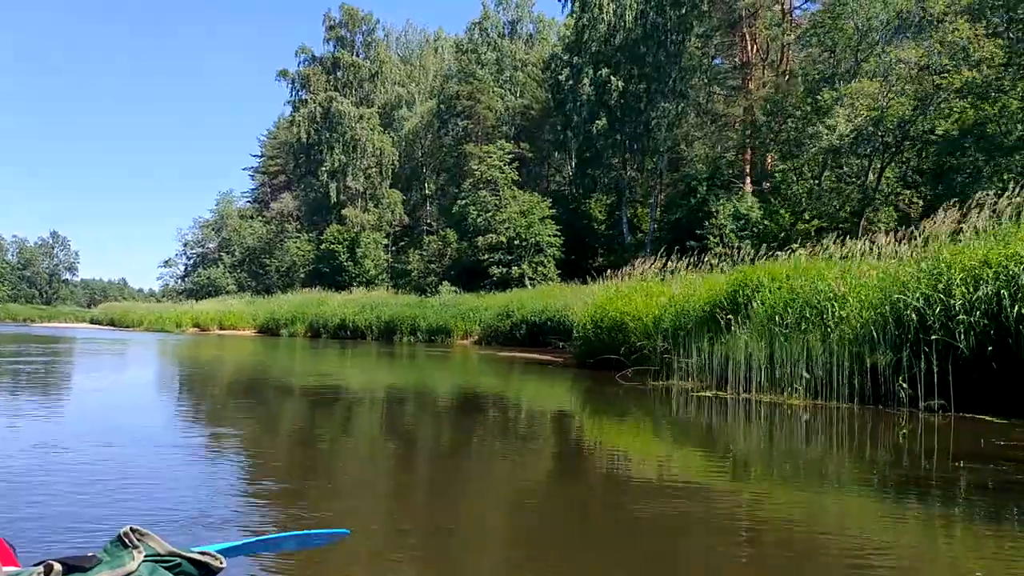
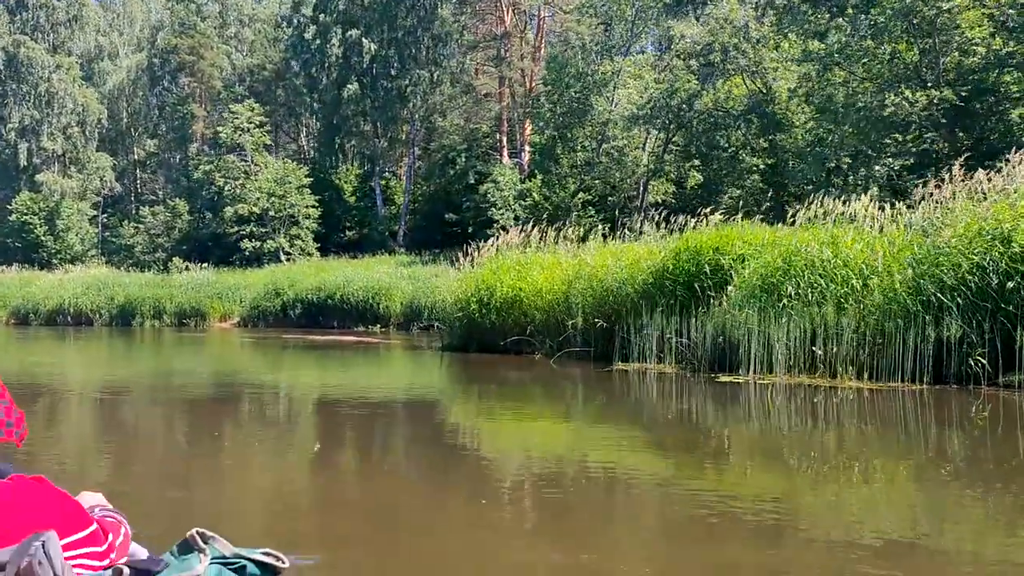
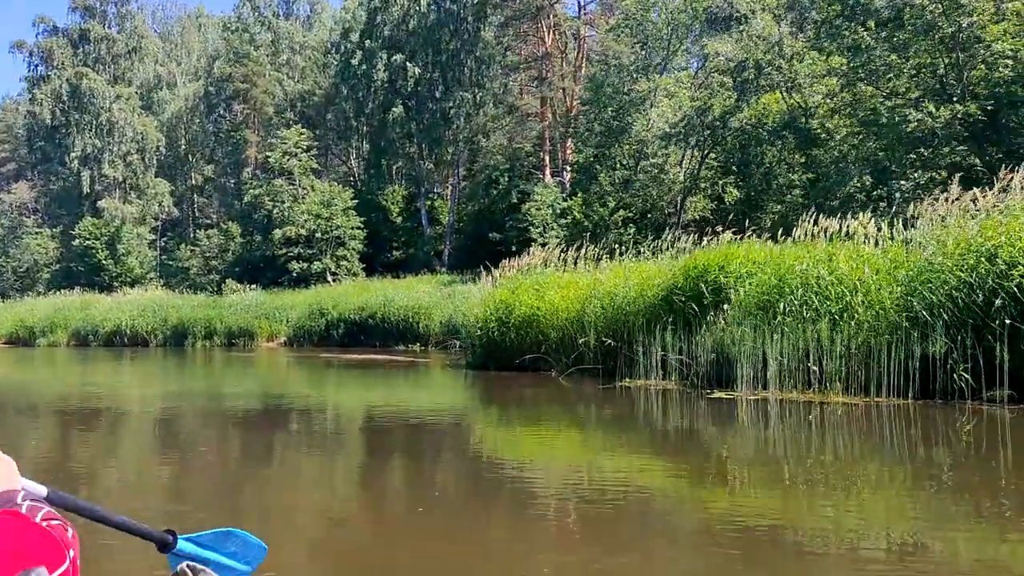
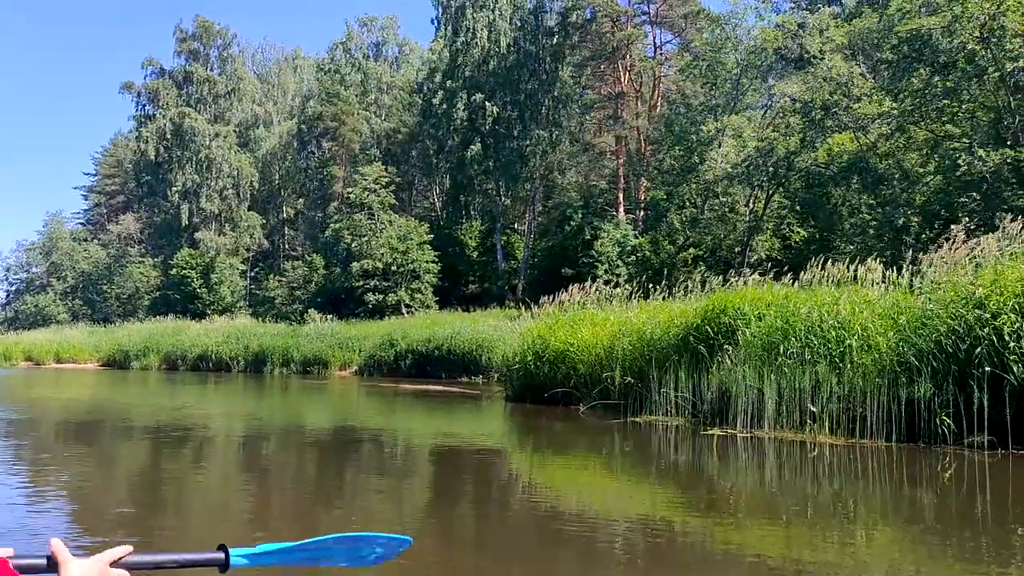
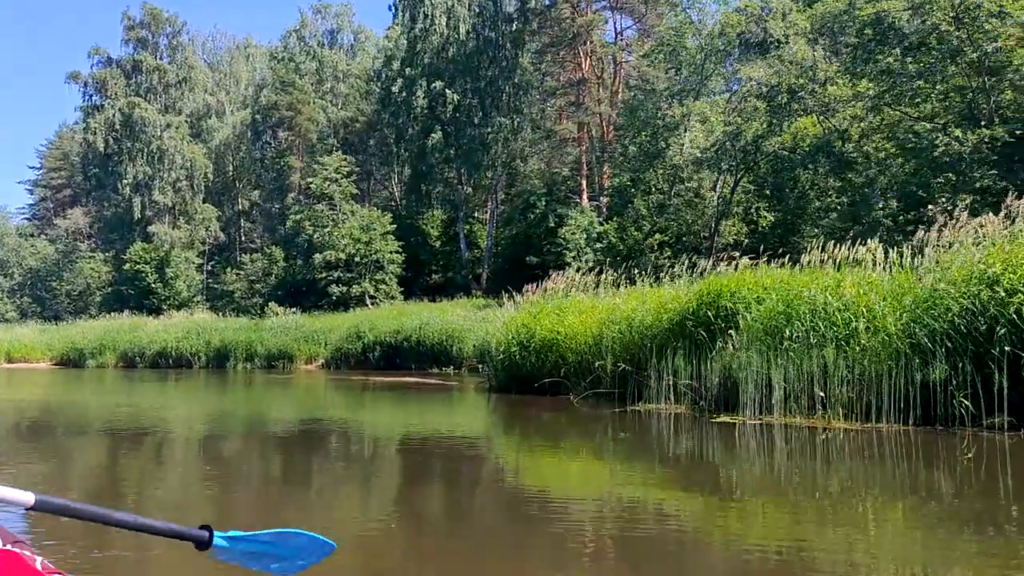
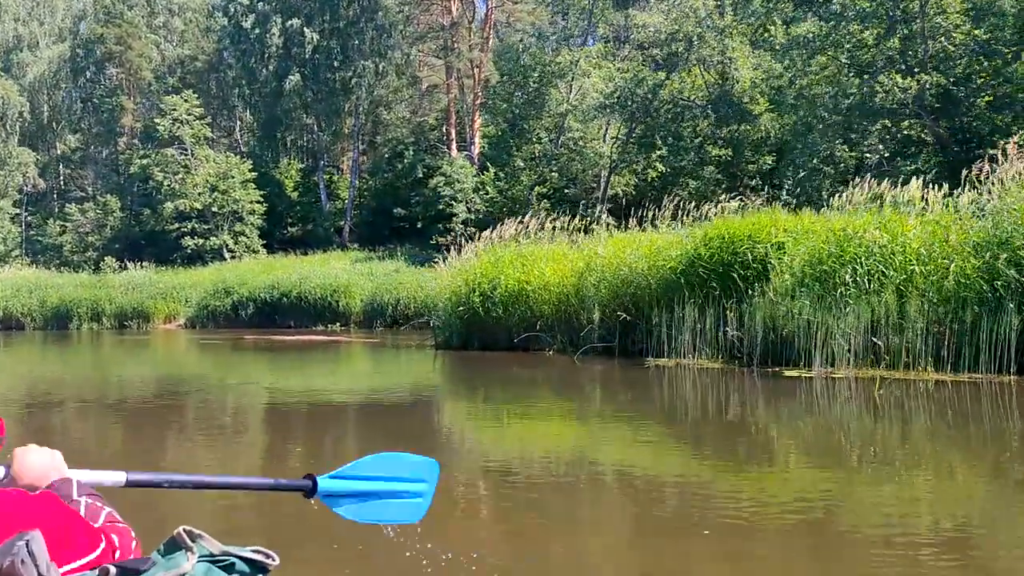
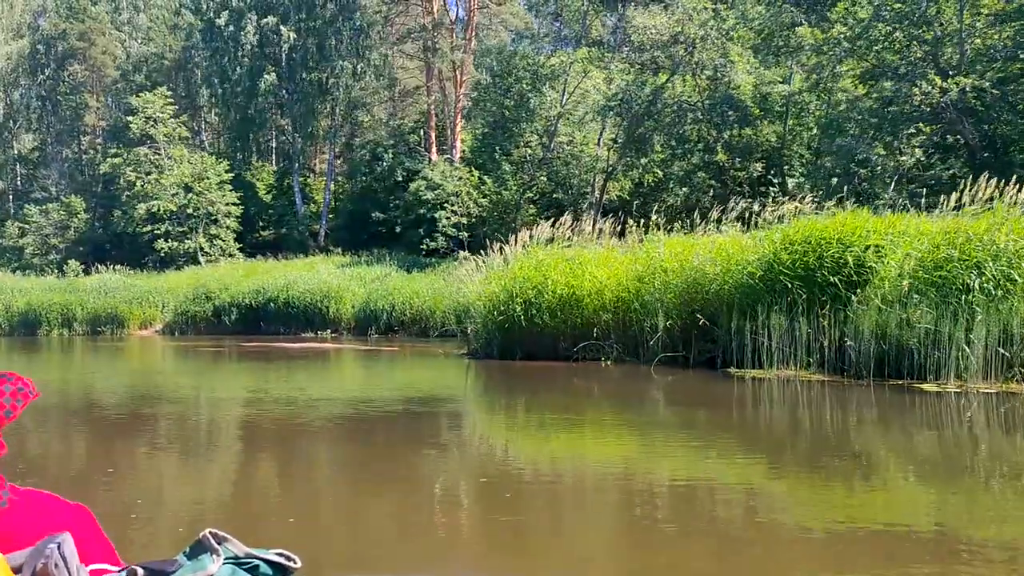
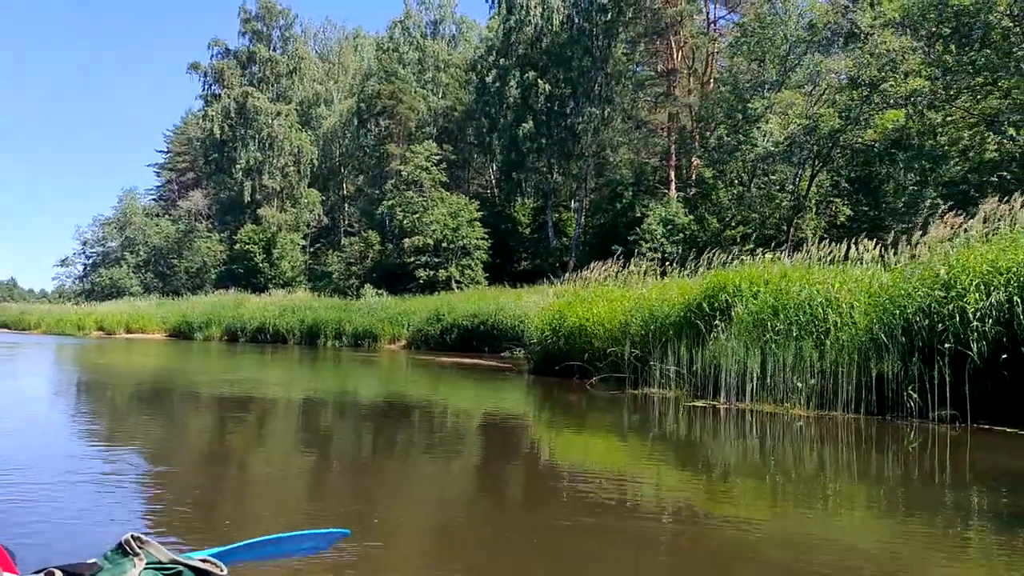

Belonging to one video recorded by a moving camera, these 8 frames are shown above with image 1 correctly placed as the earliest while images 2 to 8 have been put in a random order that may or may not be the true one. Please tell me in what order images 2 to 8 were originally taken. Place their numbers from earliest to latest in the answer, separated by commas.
8, 4, 5, 3, 2, 6, 7
